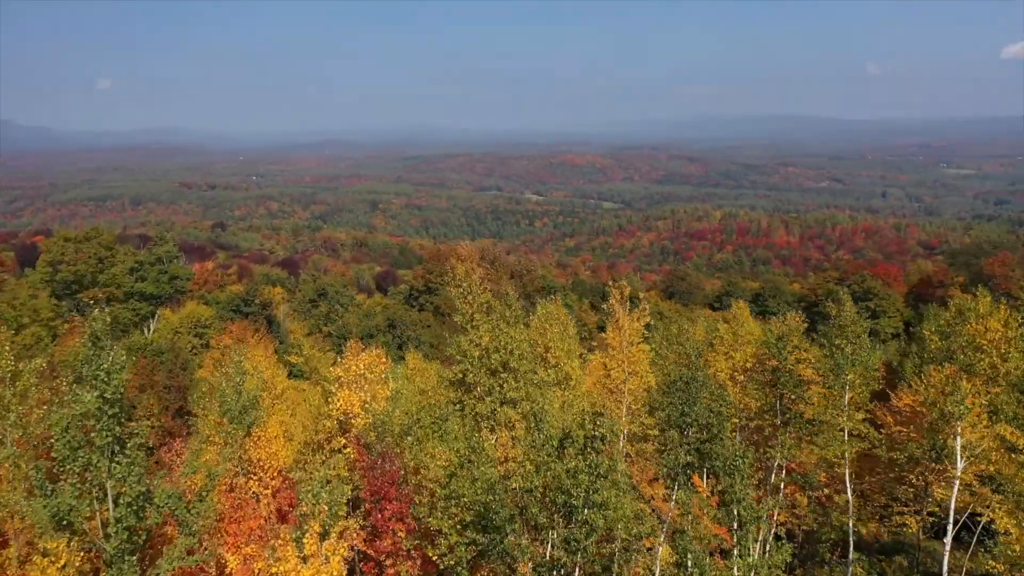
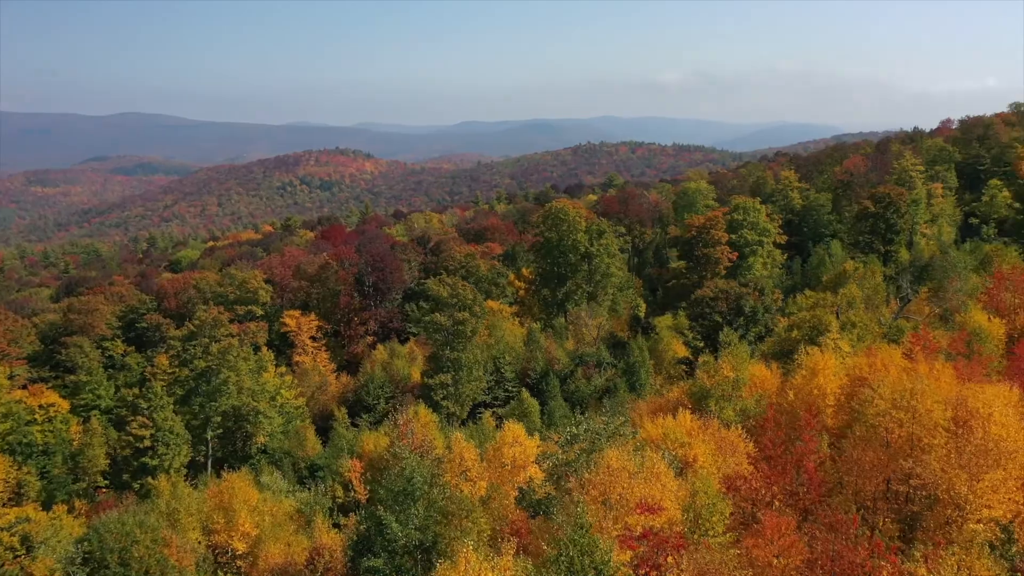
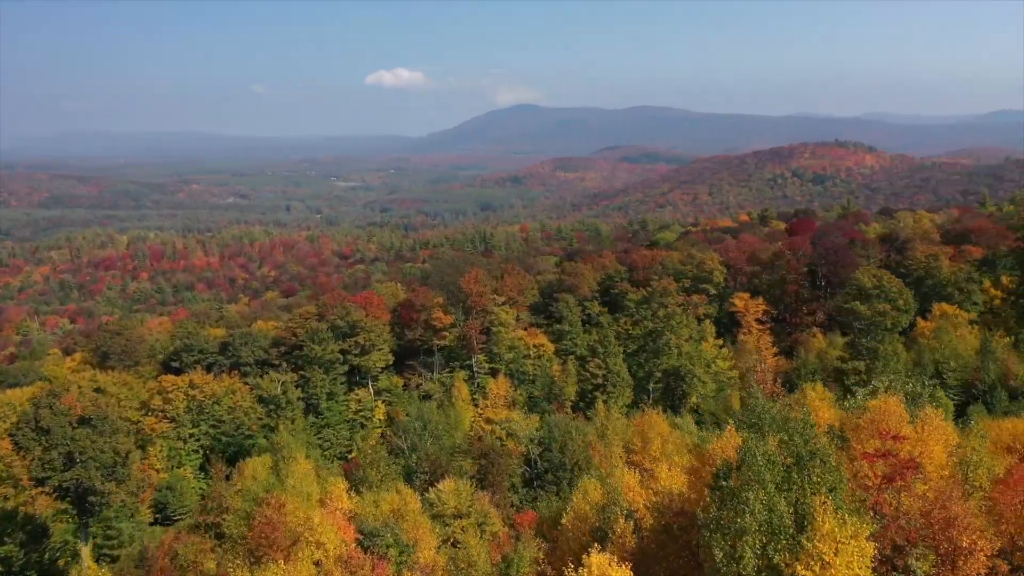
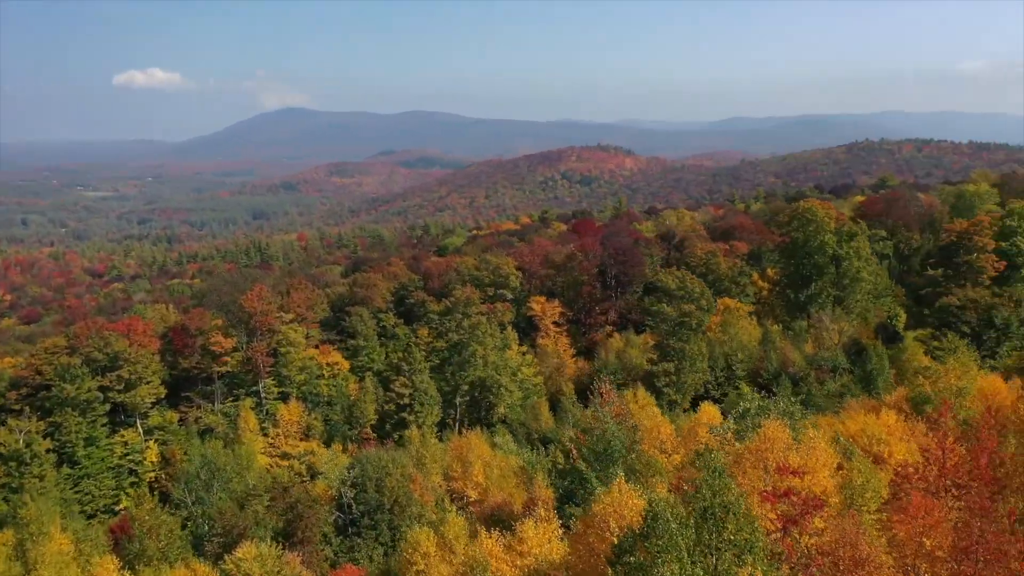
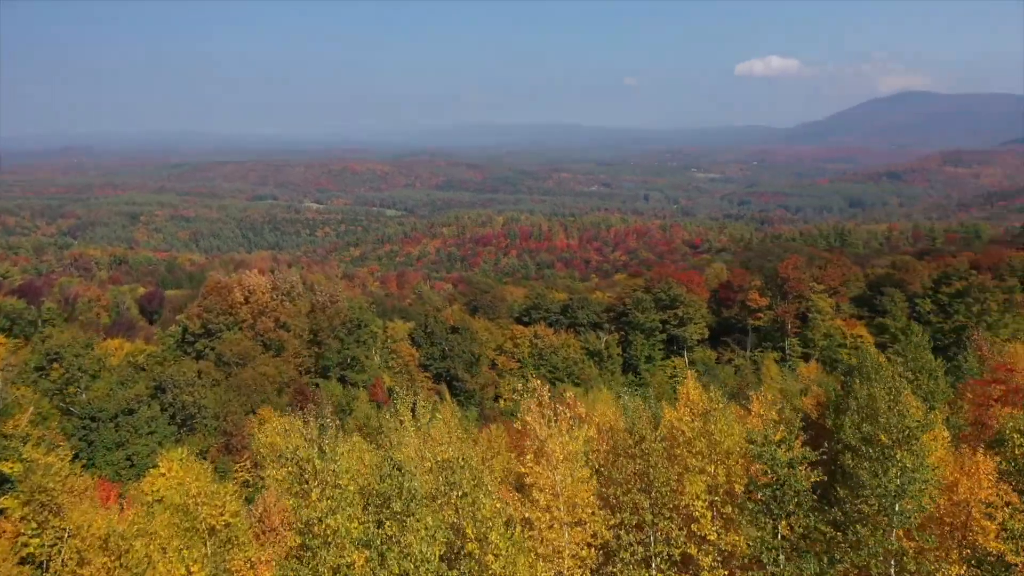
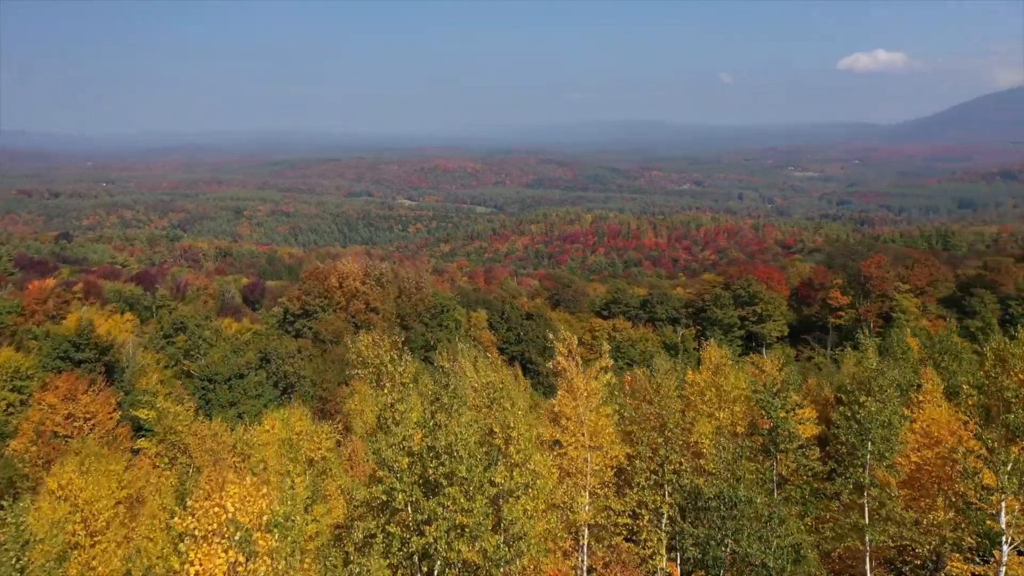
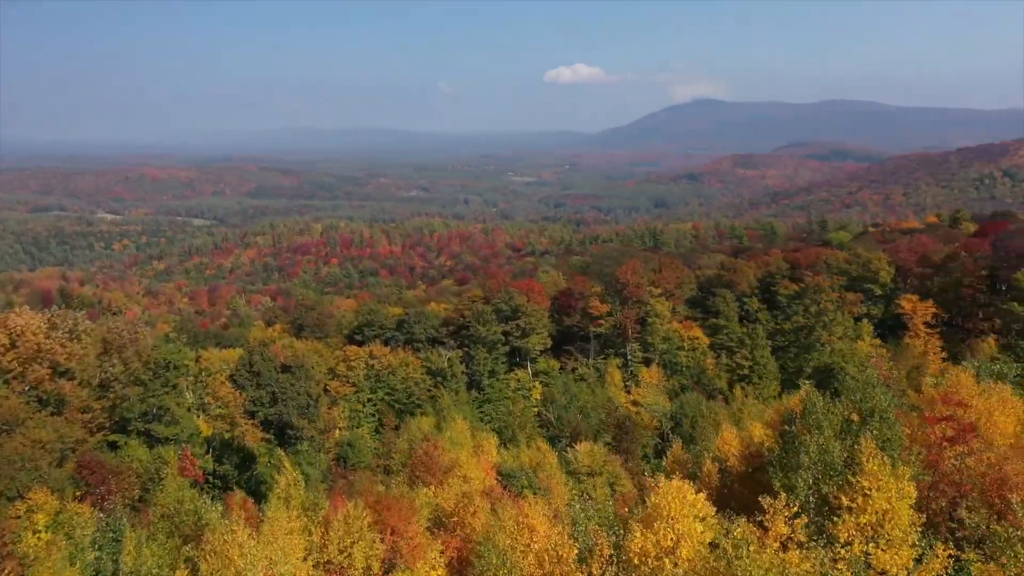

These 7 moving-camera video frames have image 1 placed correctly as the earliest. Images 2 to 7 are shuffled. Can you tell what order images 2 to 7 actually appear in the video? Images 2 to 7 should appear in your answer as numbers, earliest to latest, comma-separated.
6, 5, 7, 3, 4, 2
